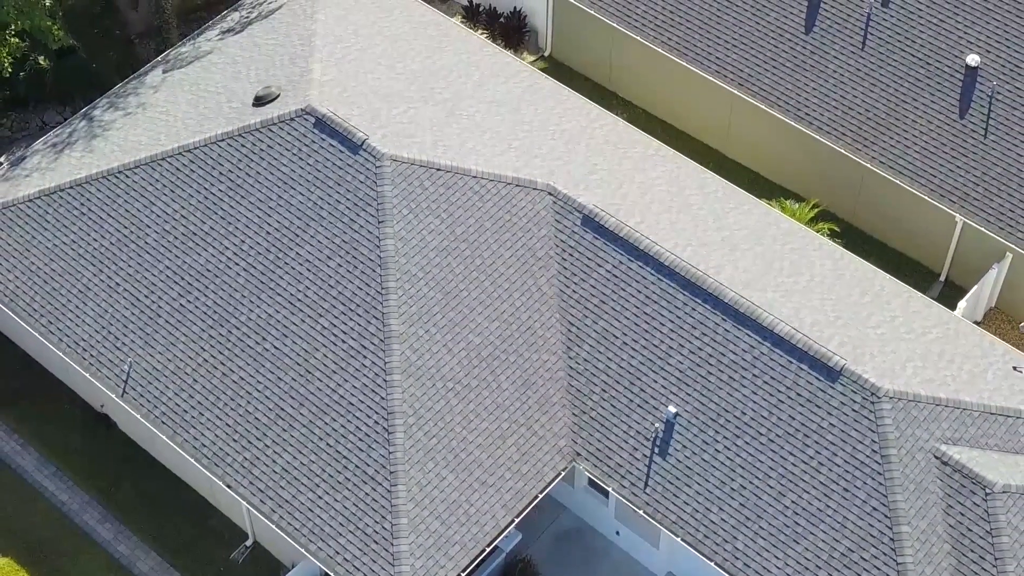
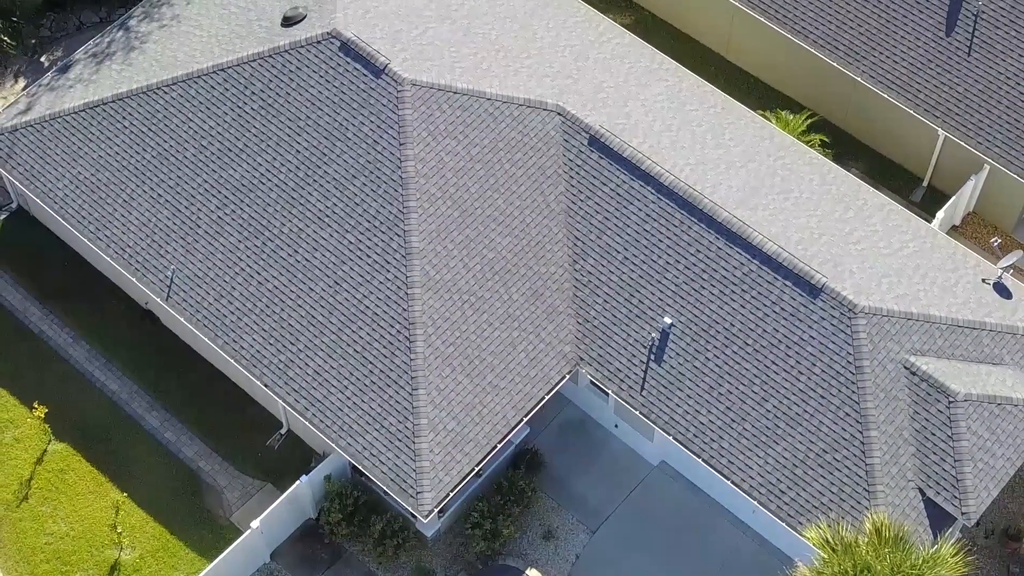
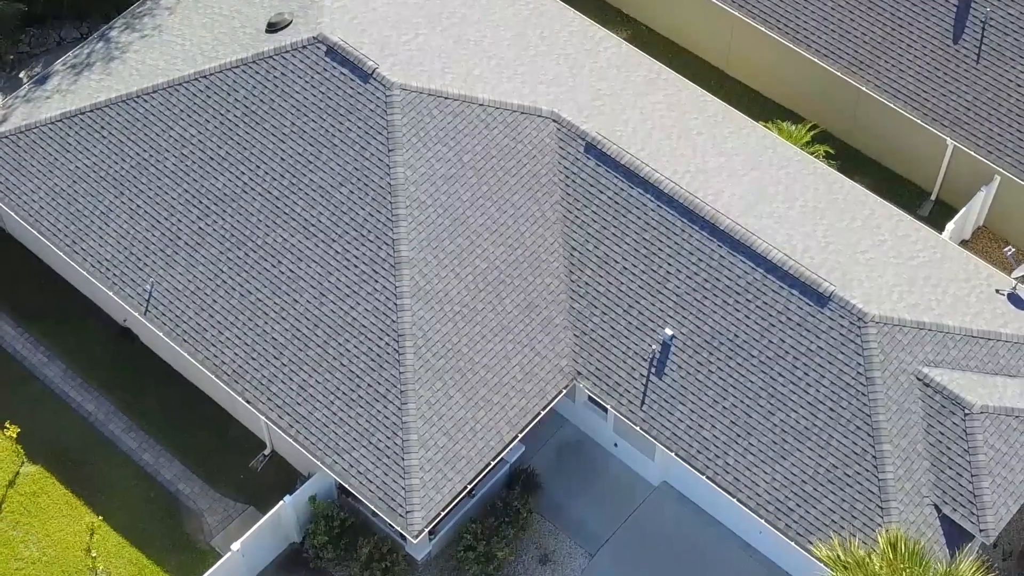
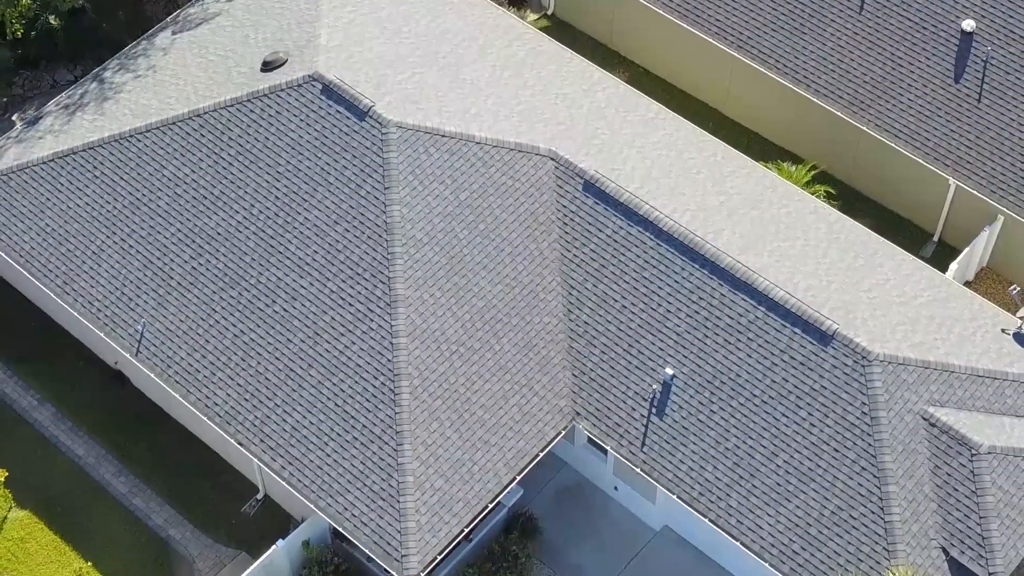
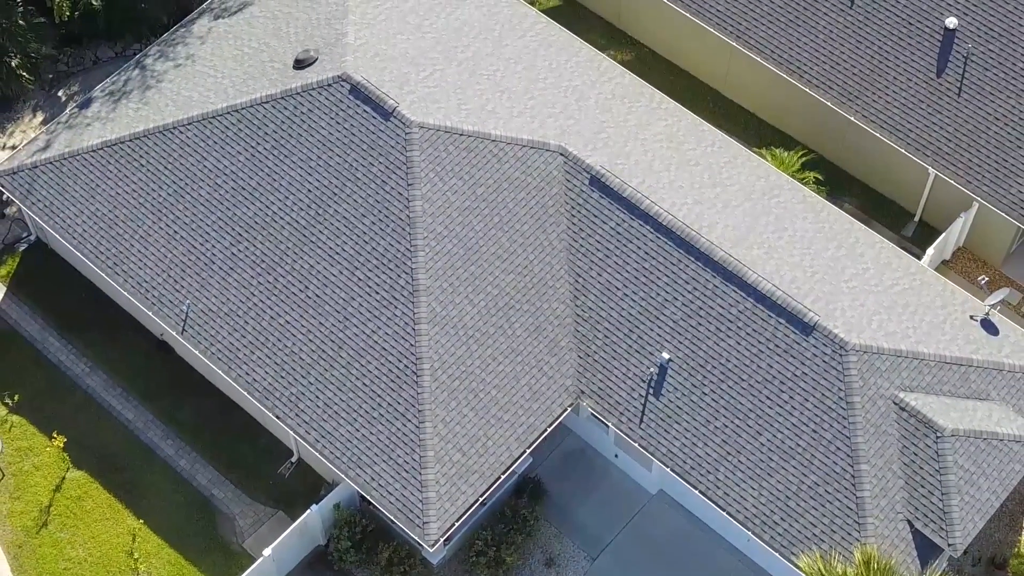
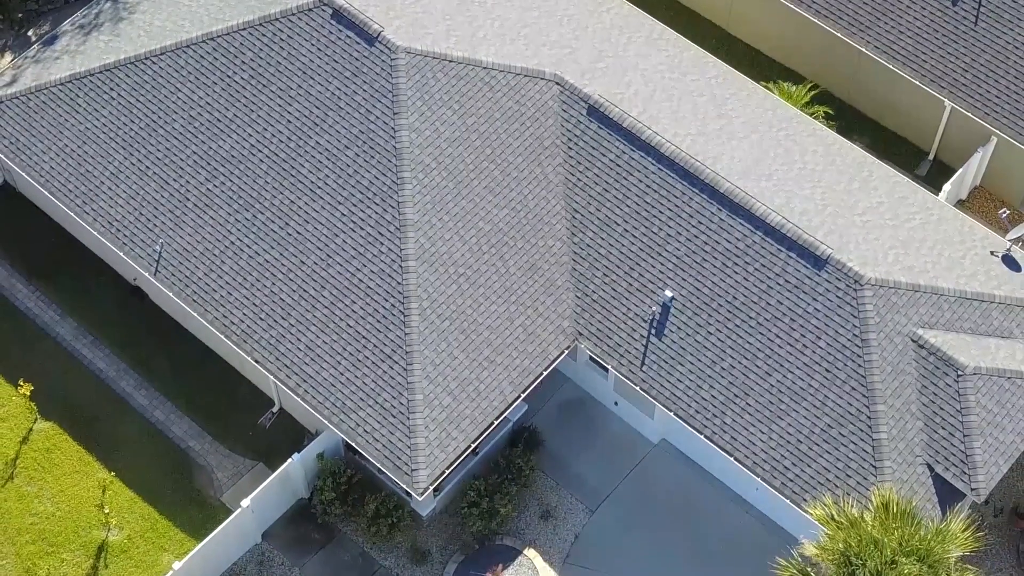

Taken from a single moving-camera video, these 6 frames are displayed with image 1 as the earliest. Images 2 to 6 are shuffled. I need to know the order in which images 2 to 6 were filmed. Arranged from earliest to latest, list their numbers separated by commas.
4, 3, 6, 2, 5
